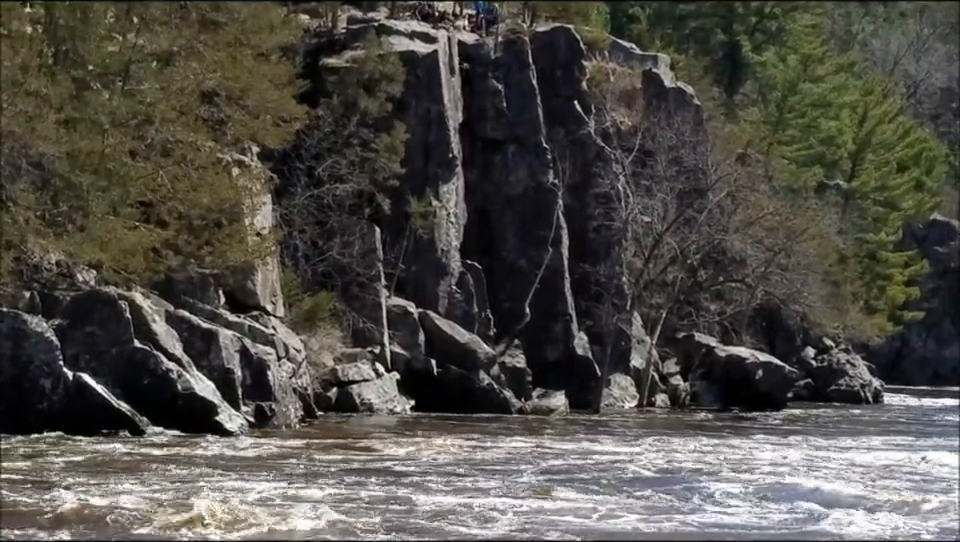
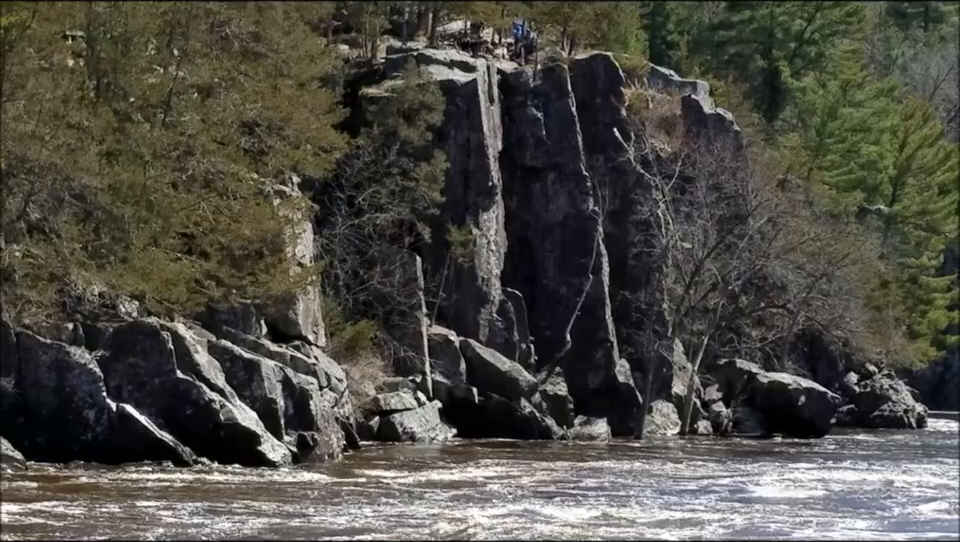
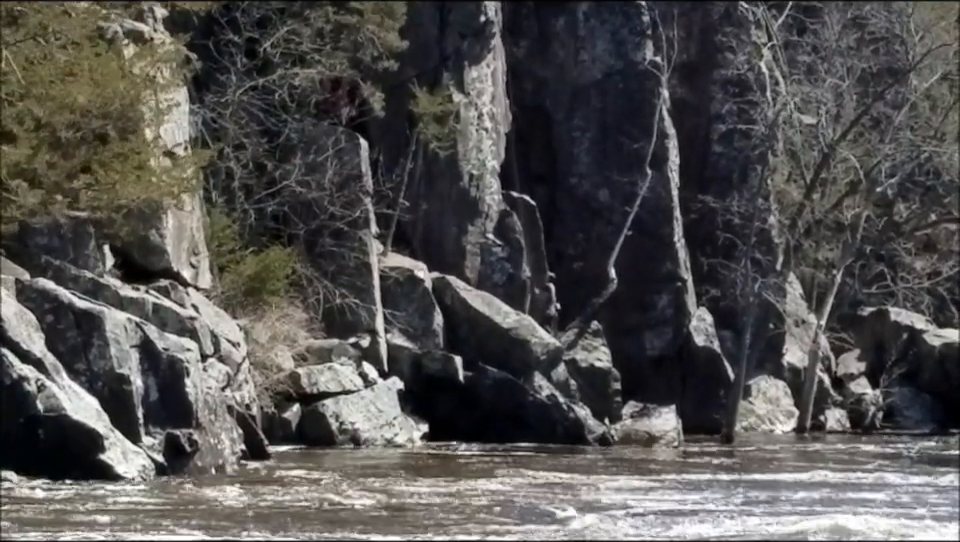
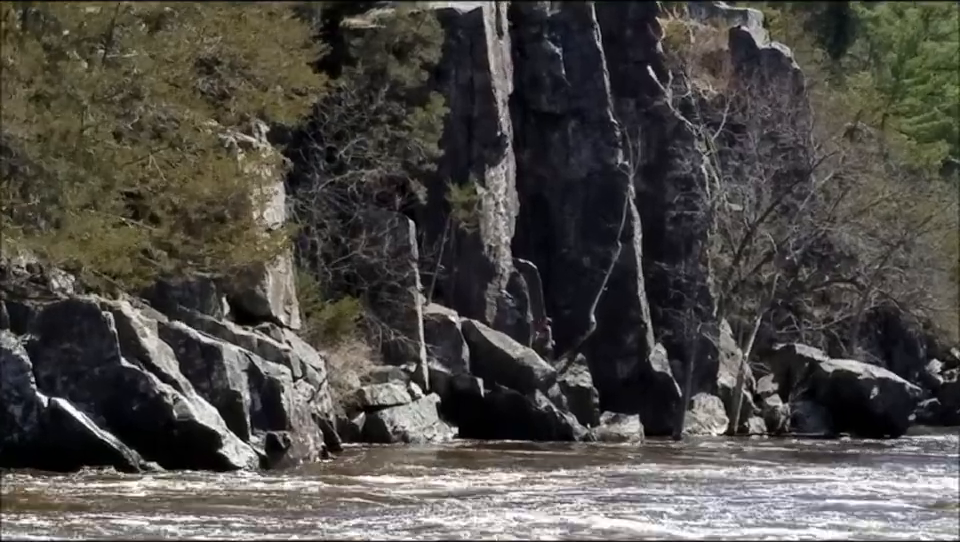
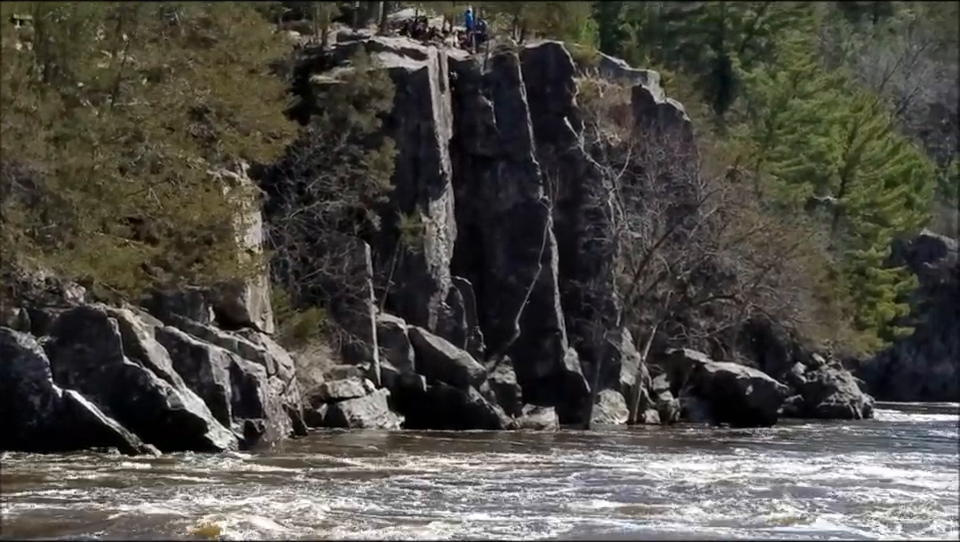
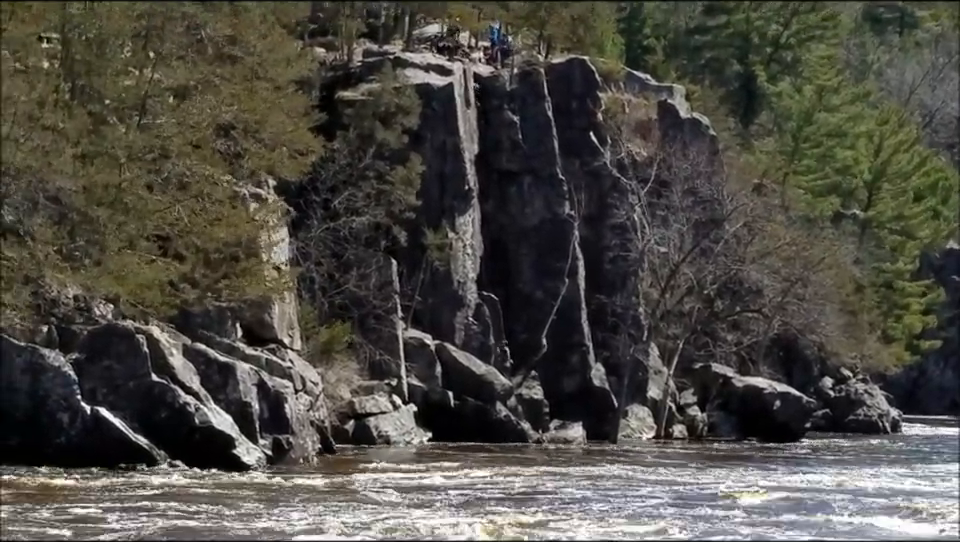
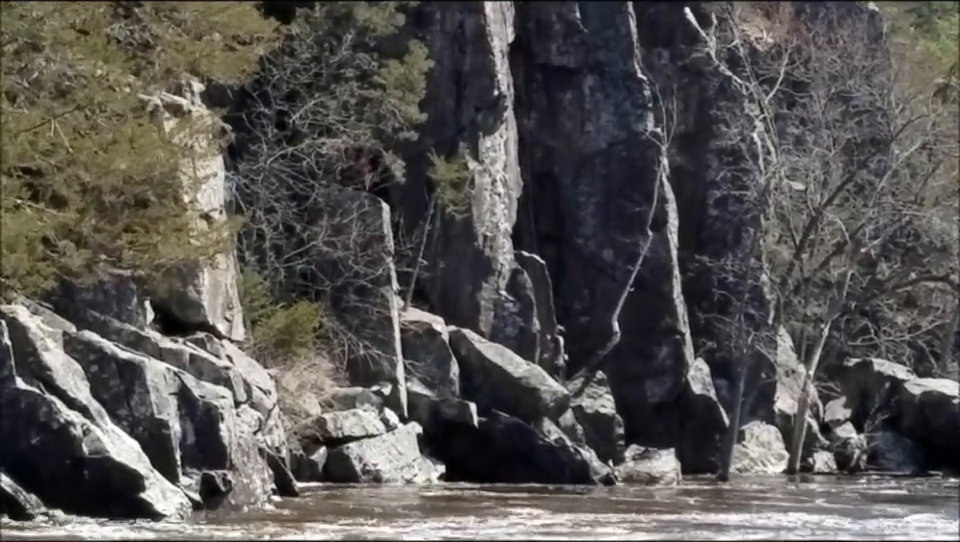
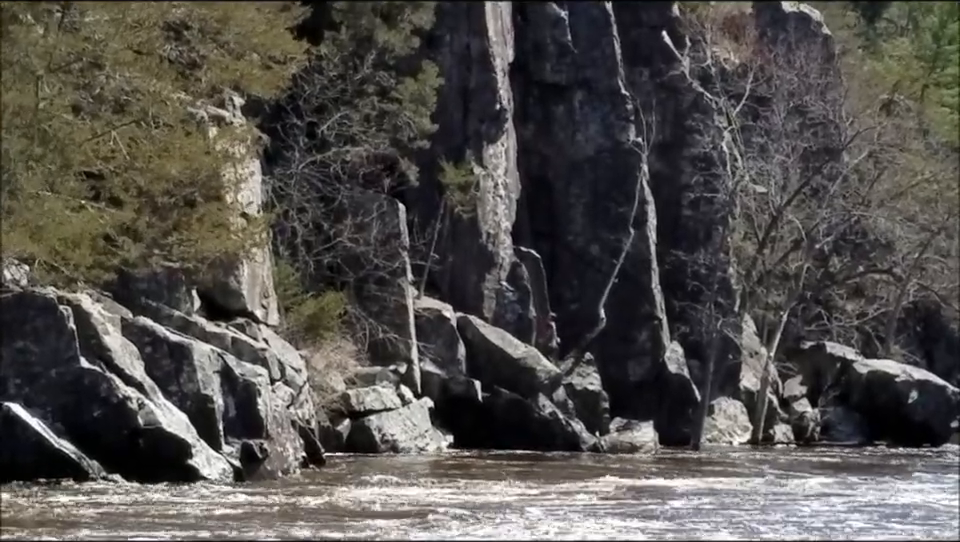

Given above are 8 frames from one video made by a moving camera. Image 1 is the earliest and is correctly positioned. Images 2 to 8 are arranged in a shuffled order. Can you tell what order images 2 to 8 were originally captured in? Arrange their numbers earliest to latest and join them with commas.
5, 6, 2, 4, 8, 7, 3
